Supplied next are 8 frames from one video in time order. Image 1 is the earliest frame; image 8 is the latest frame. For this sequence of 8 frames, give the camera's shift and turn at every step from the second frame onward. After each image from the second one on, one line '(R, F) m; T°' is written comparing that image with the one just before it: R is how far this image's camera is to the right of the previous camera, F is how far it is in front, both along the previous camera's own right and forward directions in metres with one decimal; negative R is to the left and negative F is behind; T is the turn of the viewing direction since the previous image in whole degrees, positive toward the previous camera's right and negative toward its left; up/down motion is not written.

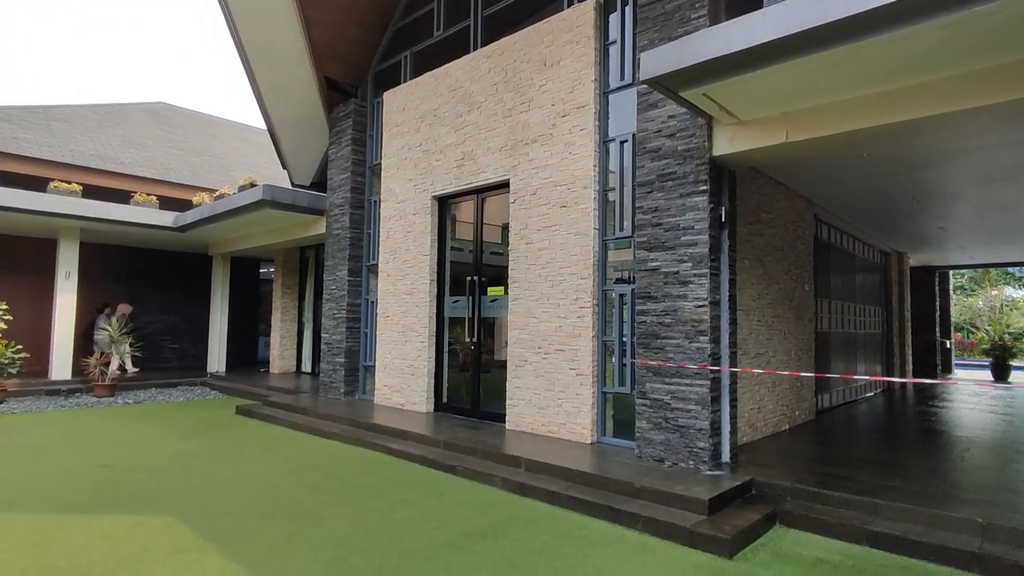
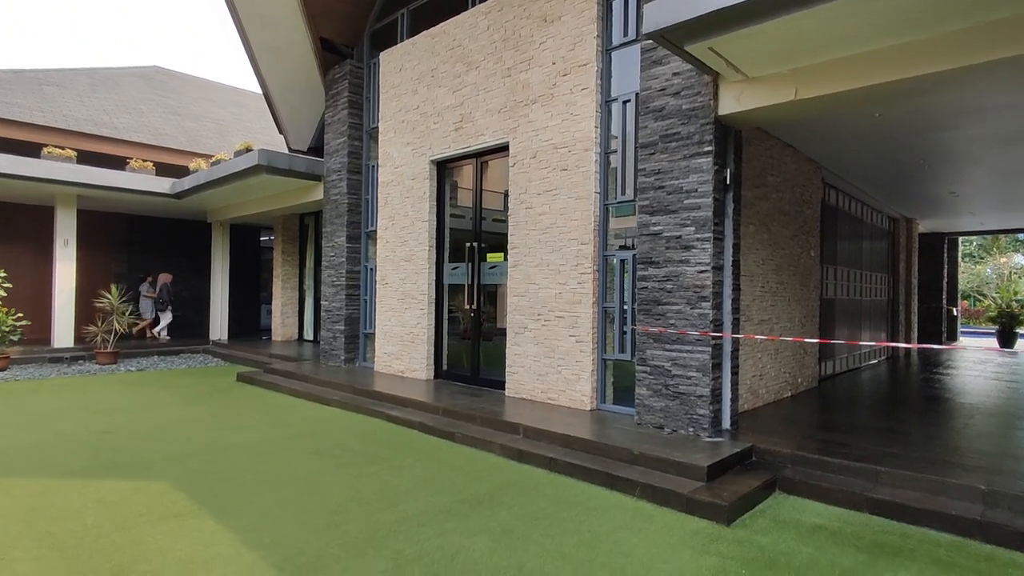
(+0.1, +0.1) m; 0°
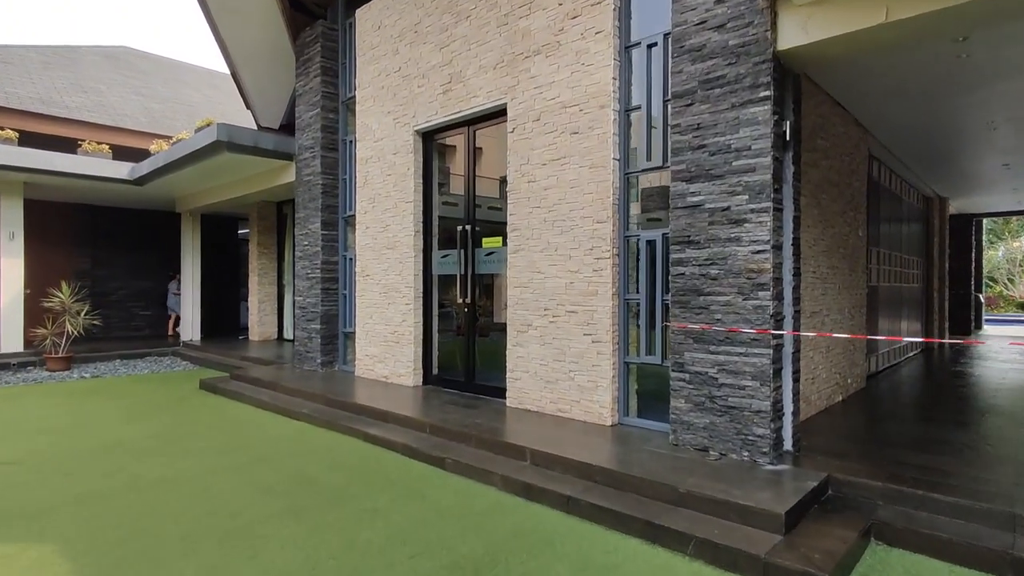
(0.0, +1.1) m; 0°
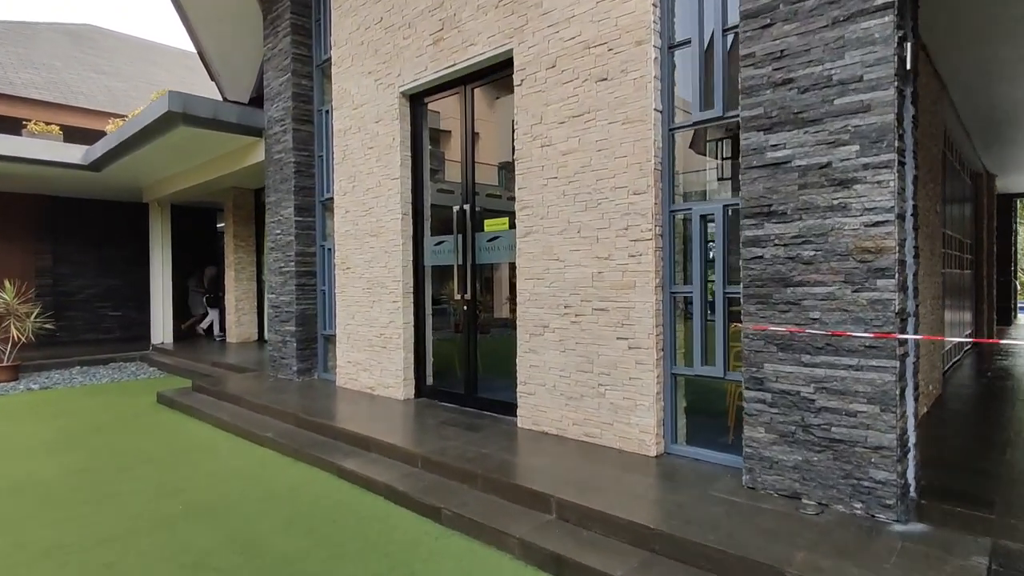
(-0.1, +1.1) m; 0°
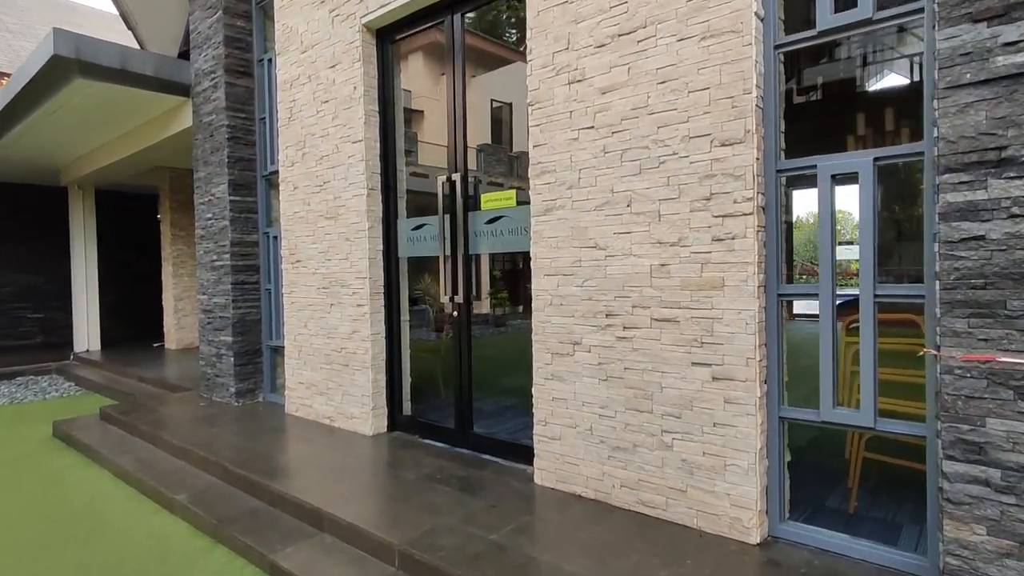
(-0.2, +1.4) m; +3°
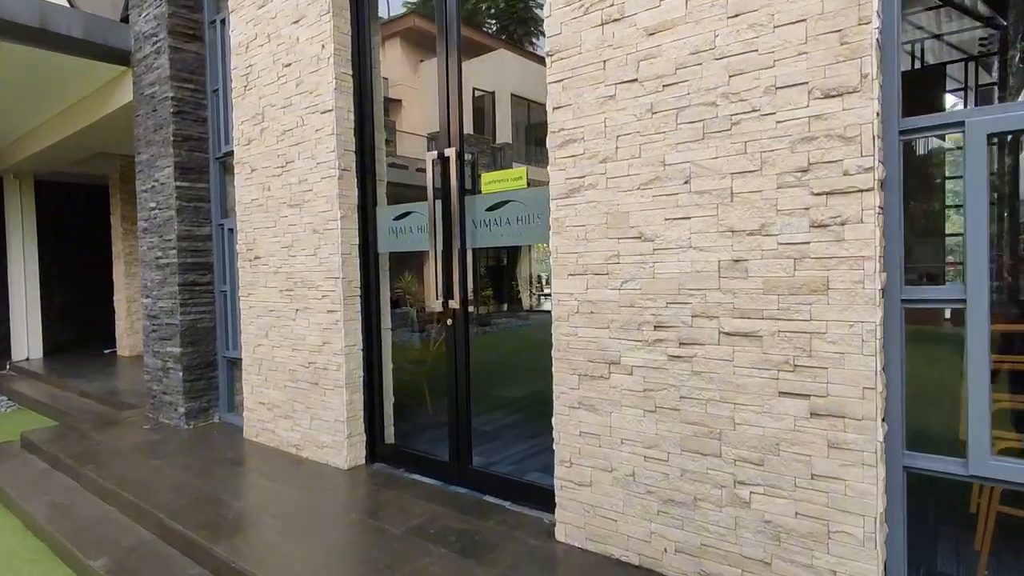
(-0.2, +0.7) m; +2°
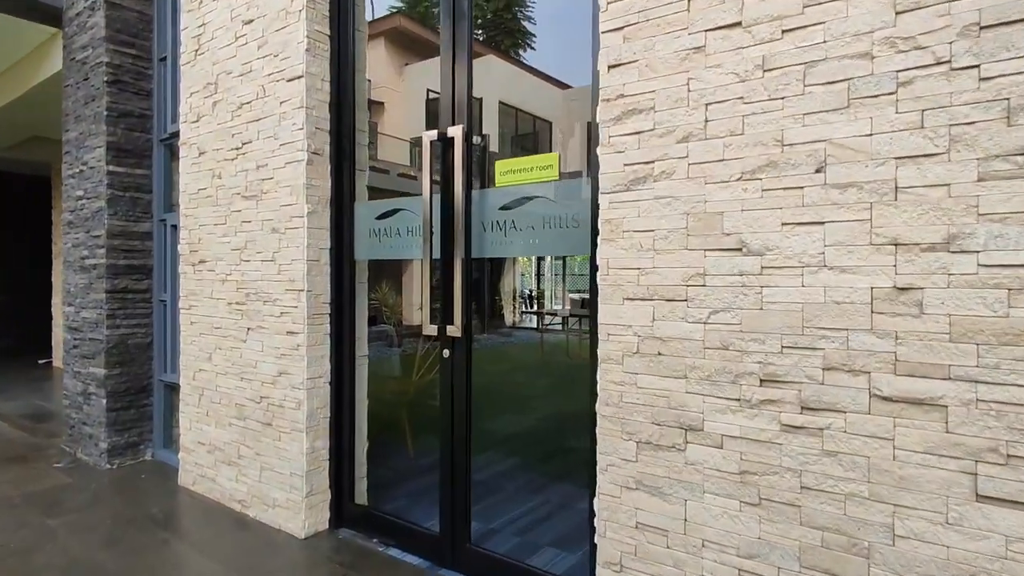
(-0.2, +0.8) m; +2°
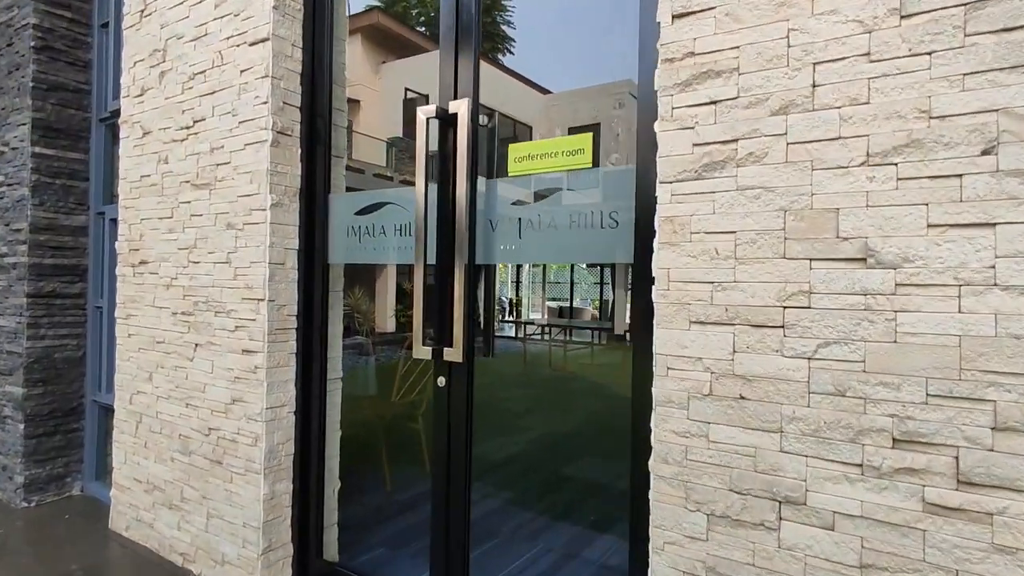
(-0.1, +0.5) m; +3°
